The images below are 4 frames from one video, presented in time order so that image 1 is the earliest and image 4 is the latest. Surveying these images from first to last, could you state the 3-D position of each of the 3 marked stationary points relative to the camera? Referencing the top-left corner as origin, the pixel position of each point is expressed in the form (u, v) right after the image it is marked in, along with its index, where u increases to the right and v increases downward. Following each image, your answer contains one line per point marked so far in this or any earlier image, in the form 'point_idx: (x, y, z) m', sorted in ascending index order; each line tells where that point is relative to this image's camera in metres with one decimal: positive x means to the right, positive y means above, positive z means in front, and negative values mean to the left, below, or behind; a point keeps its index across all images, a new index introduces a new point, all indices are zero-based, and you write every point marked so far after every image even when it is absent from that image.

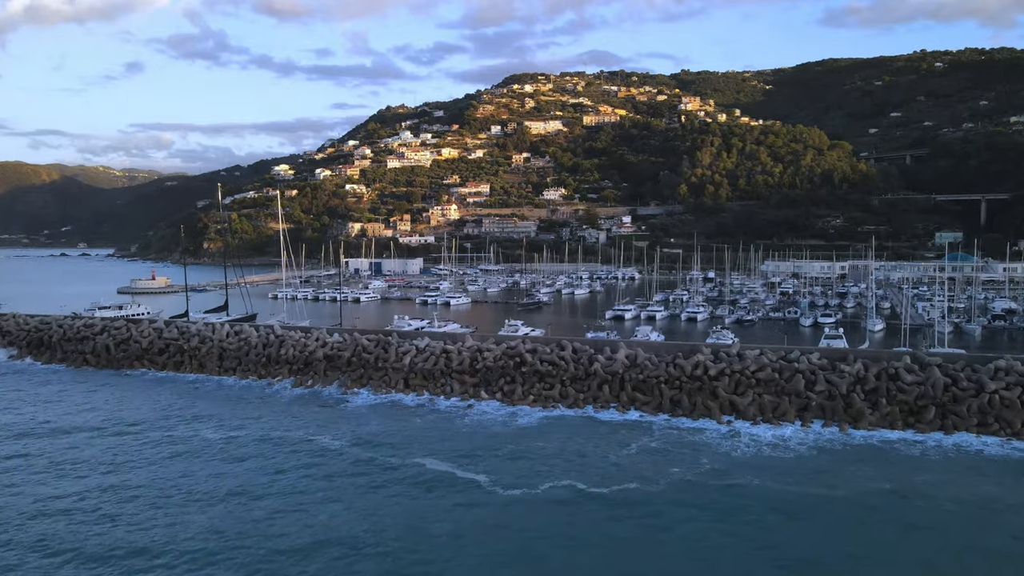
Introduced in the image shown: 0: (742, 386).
0: (+6.7, -2.8, +20.0) m
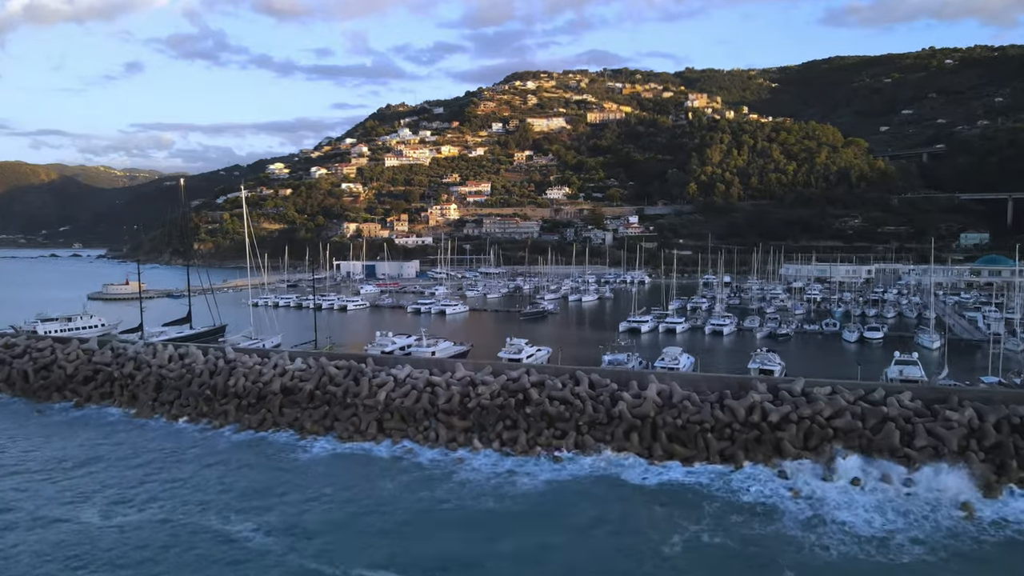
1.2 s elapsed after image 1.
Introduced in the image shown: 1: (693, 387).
0: (+6.7, -3.3, +15.2) m
1: (+4.7, -2.5, +17.8) m
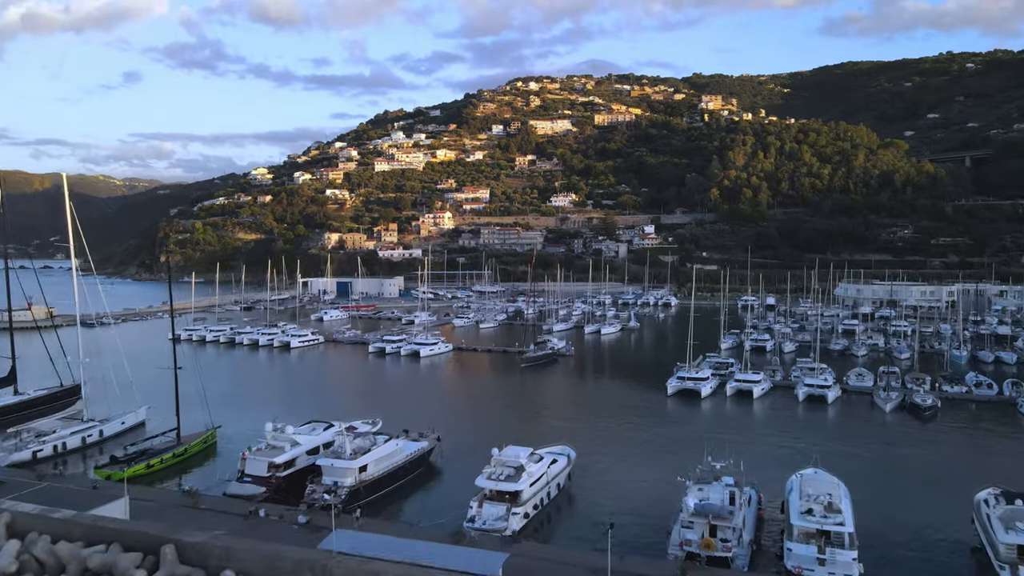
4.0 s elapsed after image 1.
0: (+6.5, -4.5, +3.1) m
1: (+4.5, -3.7, +5.7) m
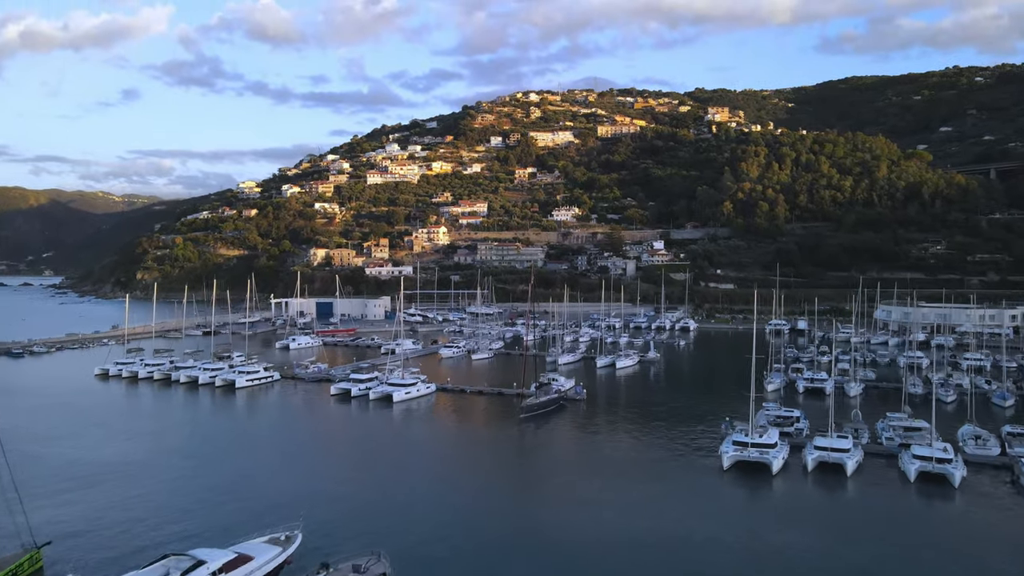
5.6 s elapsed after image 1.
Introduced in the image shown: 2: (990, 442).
0: (+6.4, -4.8, -3.9) m
1: (+4.4, -4.1, -1.3) m
2: (+13.6, -4.3, +19.9) m
